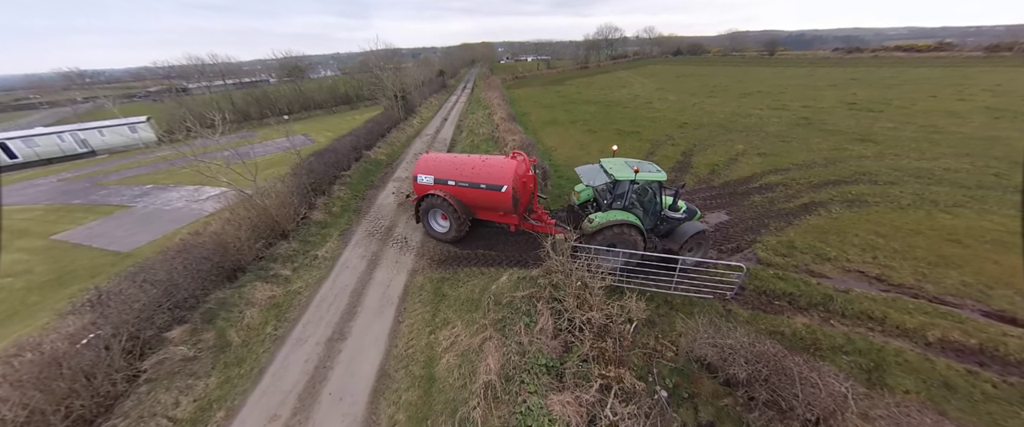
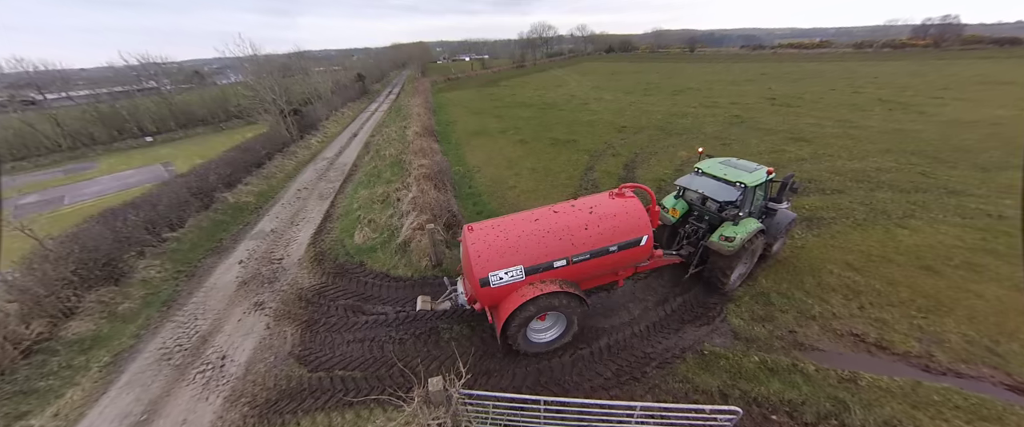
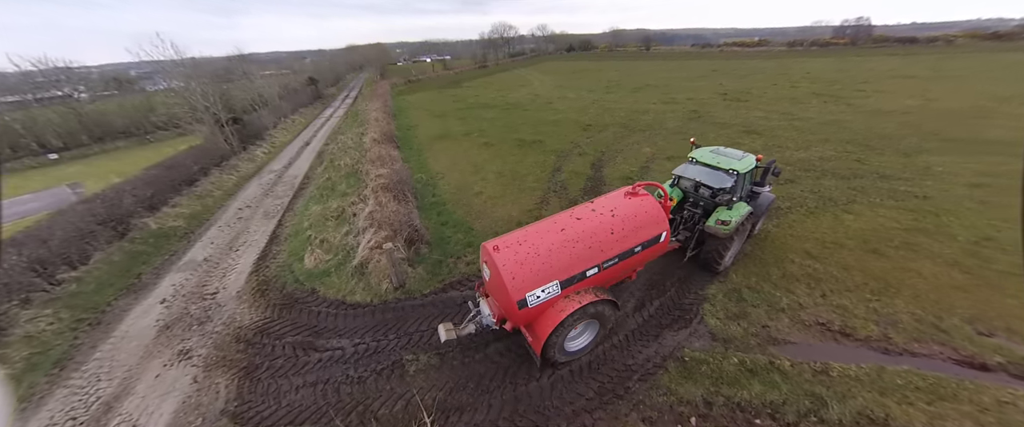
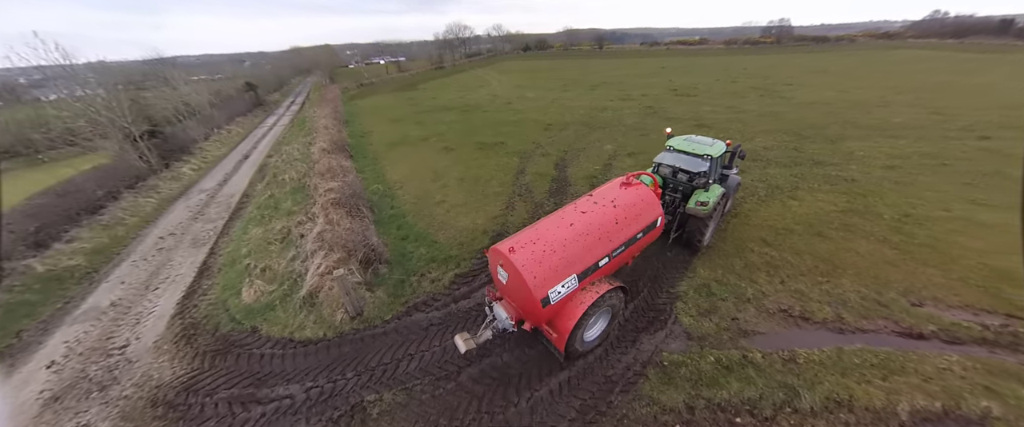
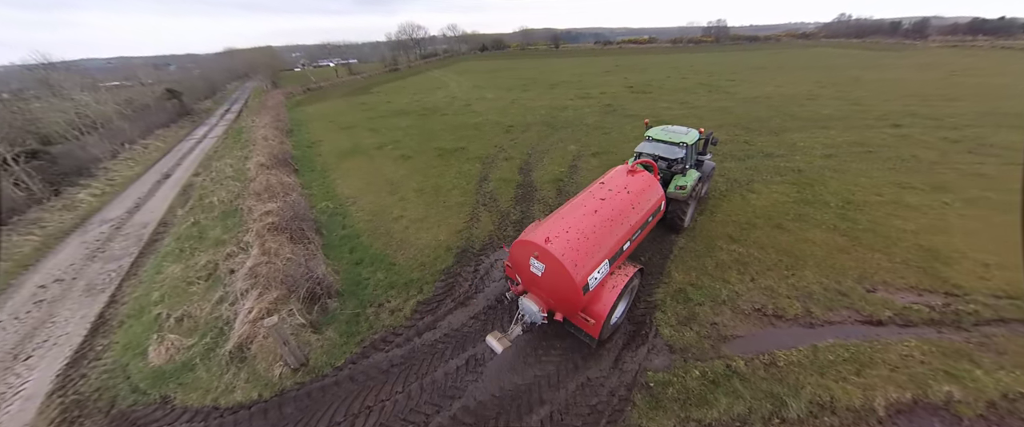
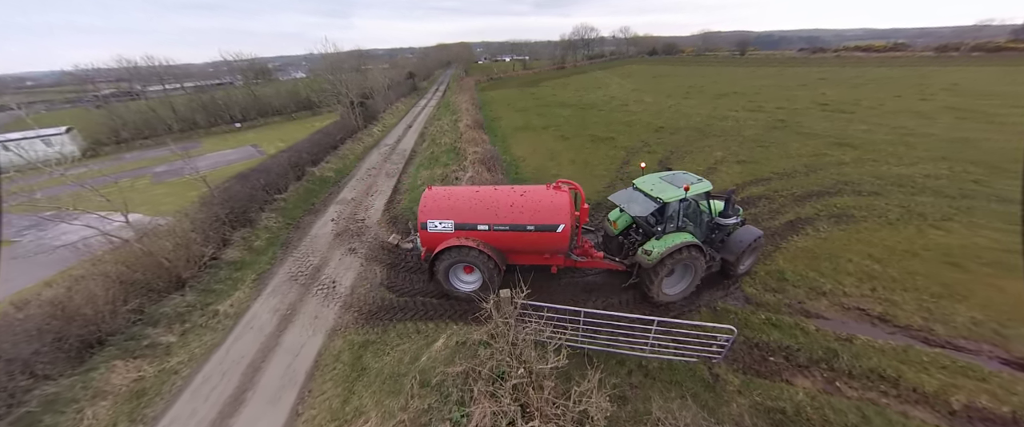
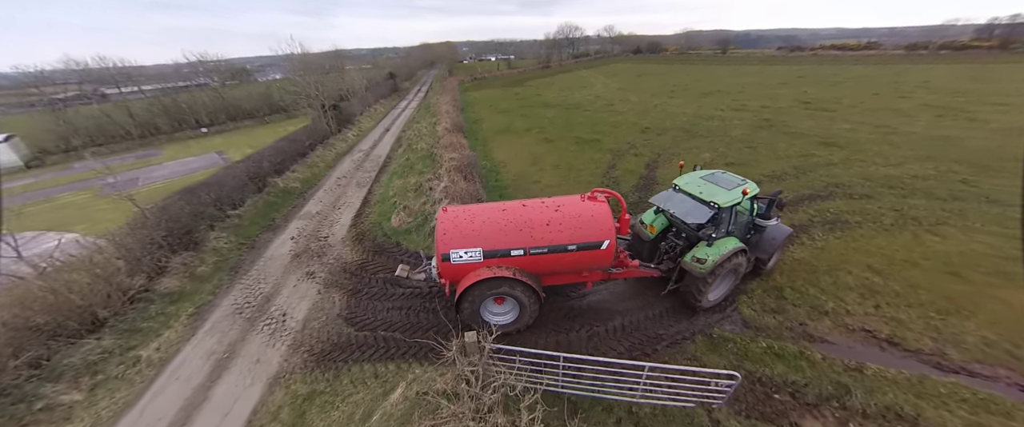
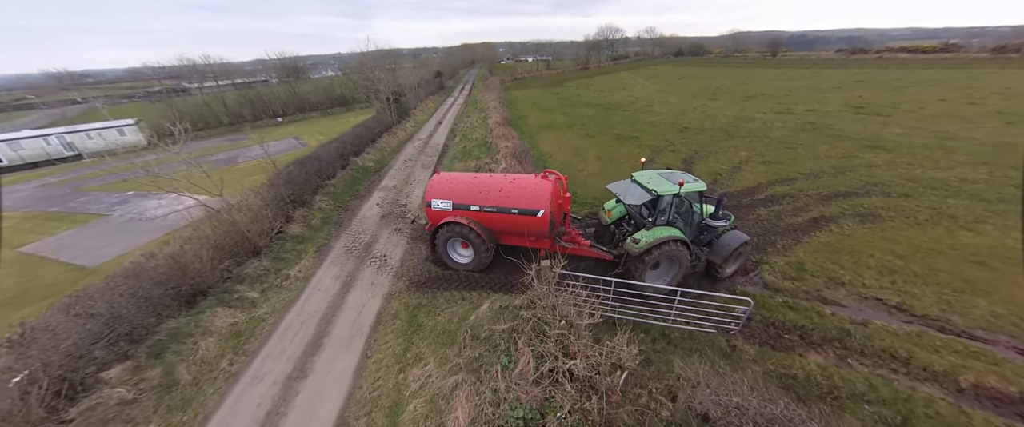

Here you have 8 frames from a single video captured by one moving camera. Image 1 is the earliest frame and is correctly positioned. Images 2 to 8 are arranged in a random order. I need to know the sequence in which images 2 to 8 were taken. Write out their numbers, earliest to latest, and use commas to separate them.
8, 6, 7, 2, 3, 4, 5
